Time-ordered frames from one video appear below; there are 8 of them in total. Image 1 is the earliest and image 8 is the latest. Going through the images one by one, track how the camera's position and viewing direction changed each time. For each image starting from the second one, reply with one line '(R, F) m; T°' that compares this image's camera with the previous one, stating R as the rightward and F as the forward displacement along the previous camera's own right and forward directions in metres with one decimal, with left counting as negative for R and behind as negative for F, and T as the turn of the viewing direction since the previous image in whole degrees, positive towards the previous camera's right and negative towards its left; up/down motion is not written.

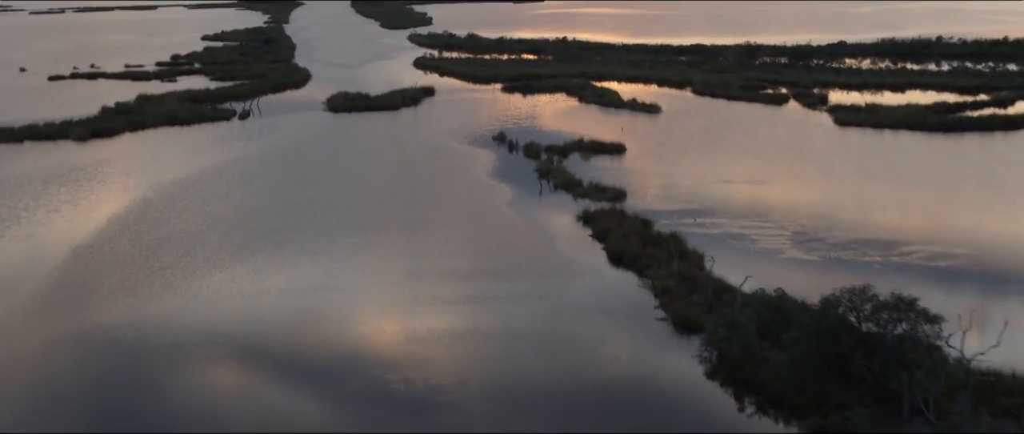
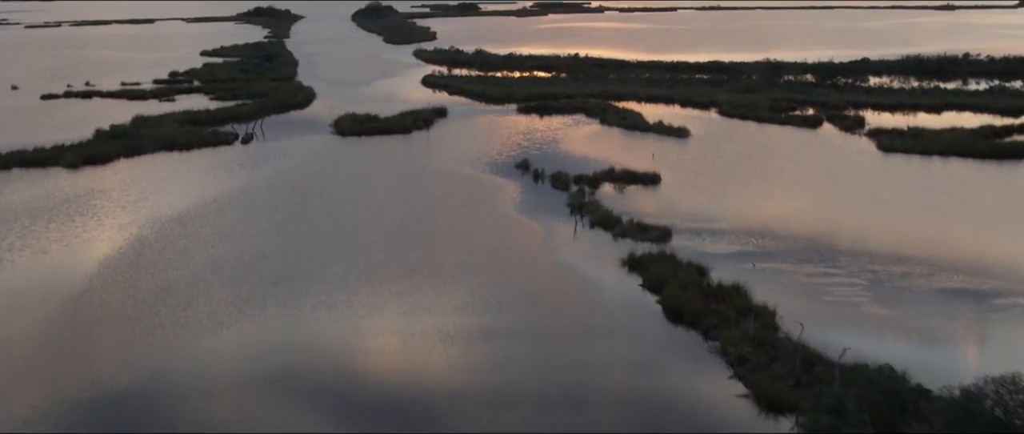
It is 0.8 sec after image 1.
(-0.3, +1.1) m; 0°
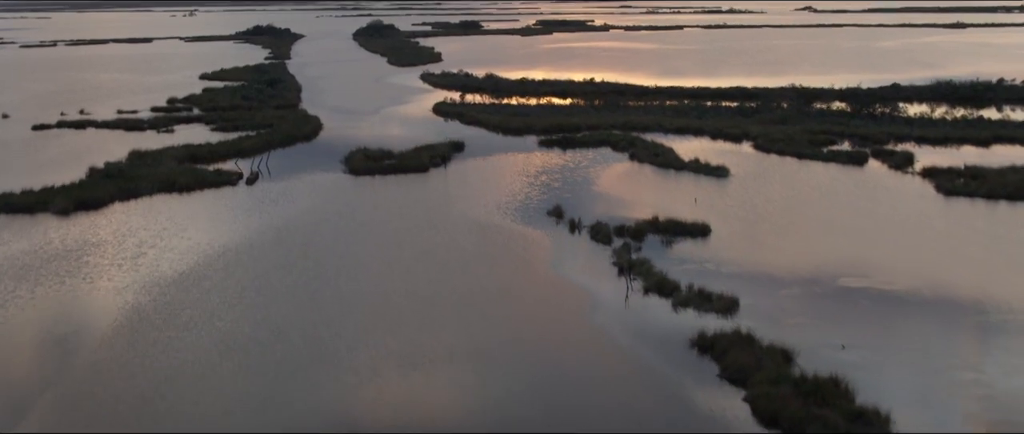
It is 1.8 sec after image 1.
(-0.3, +1.2) m; 0°
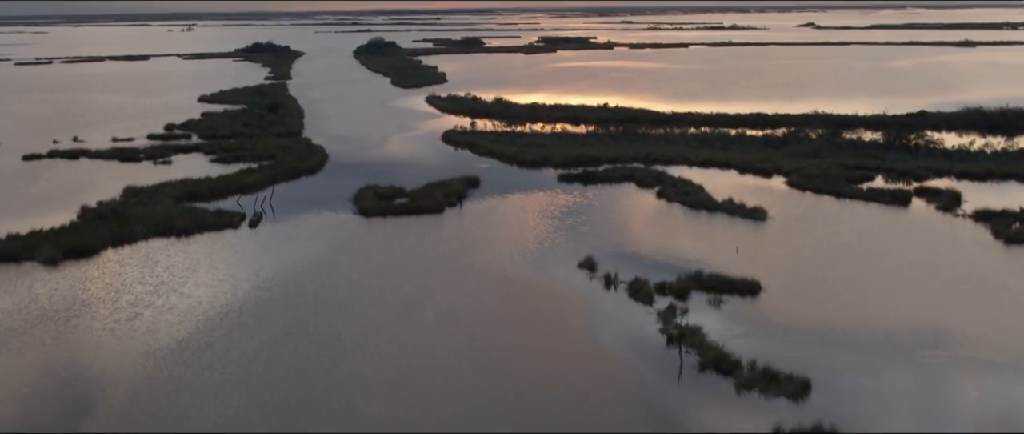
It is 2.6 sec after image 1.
(-0.3, +1.1) m; 0°
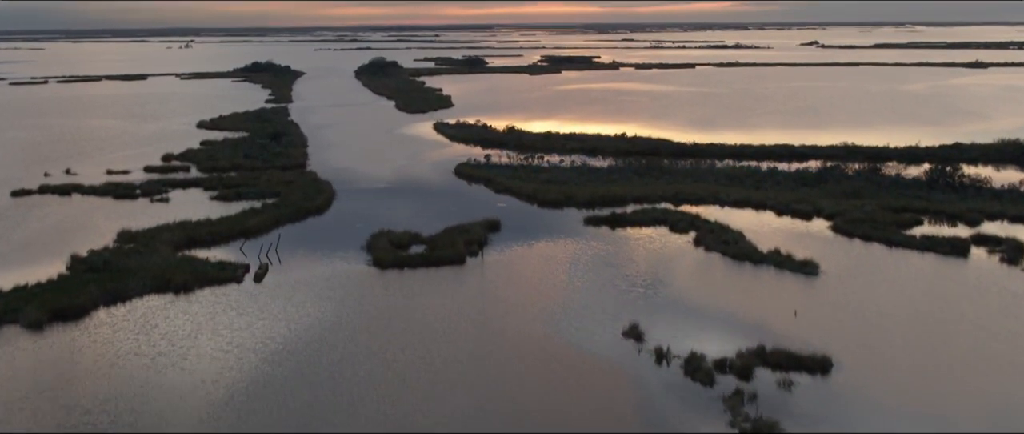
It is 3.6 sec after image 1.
(-0.3, +1.2) m; 0°
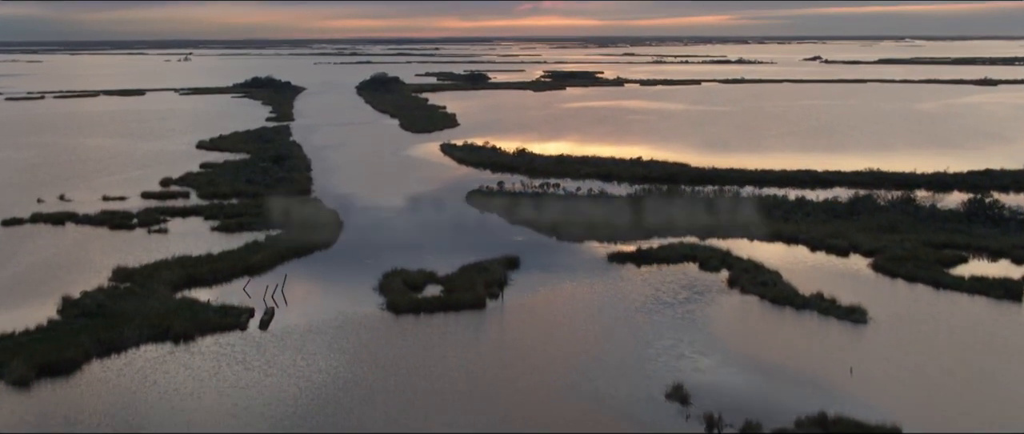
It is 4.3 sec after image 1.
(-0.3, +0.9) m; 0°
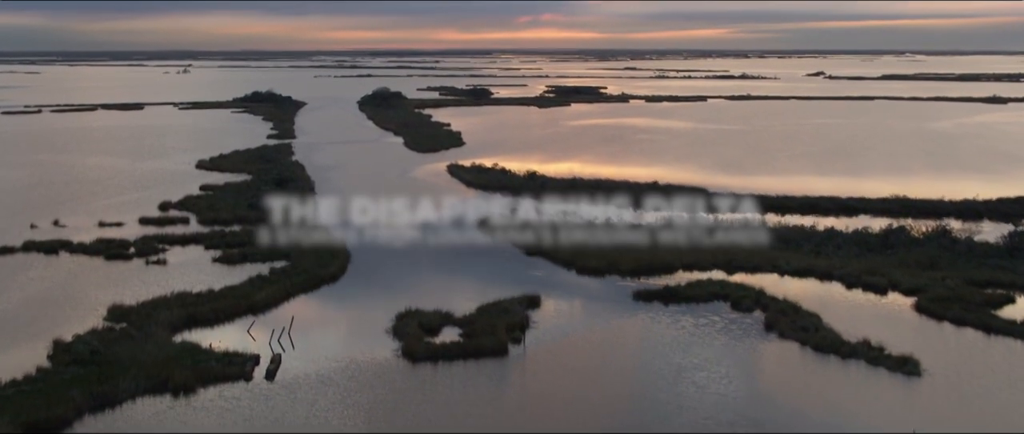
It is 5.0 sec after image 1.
(-0.2, +0.9) m; 0°
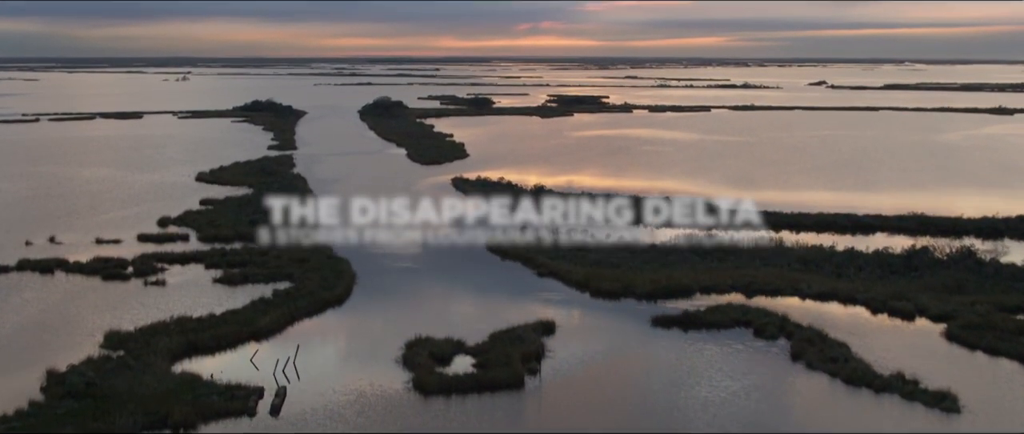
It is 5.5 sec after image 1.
(-0.2, +0.6) m; 0°
